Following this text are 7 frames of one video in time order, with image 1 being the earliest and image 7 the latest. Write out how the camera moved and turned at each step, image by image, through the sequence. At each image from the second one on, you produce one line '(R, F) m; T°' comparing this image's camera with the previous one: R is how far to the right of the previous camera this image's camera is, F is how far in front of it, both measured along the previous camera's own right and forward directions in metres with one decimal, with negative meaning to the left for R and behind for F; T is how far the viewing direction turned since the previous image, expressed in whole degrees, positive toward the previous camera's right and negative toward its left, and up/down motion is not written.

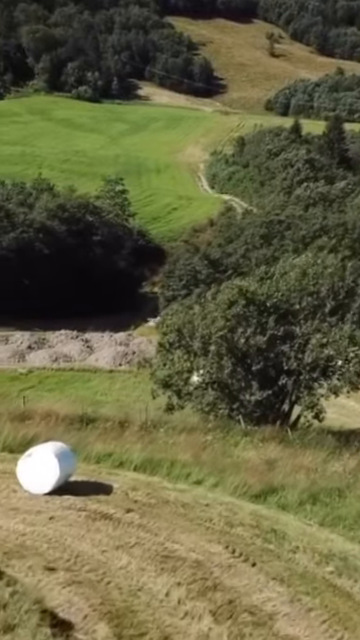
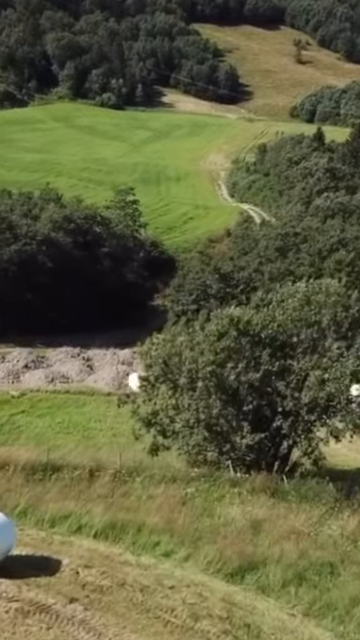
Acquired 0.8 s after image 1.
(+1.0, +3.1) m; -1°
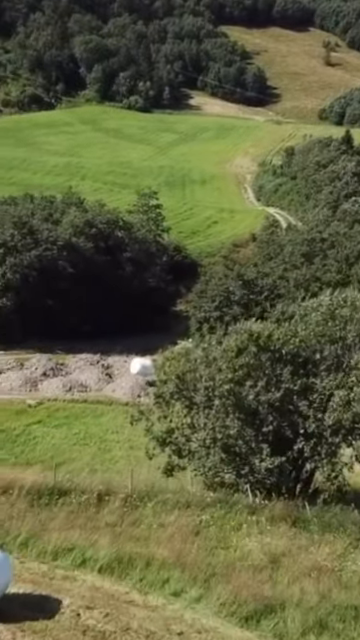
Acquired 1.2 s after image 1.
(+0.2, +1.4) m; -1°
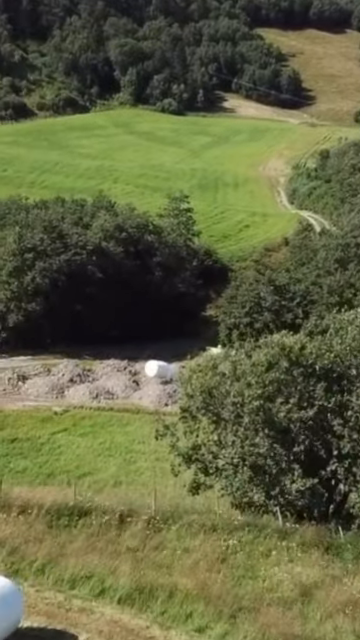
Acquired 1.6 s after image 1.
(+0.1, +1.1) m; -2°
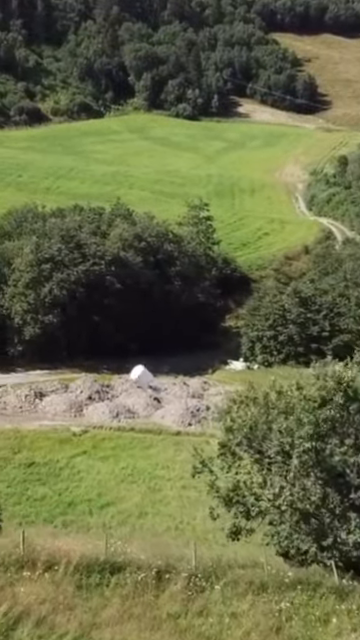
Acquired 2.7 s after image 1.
(-0.5, +2.3) m; -1°
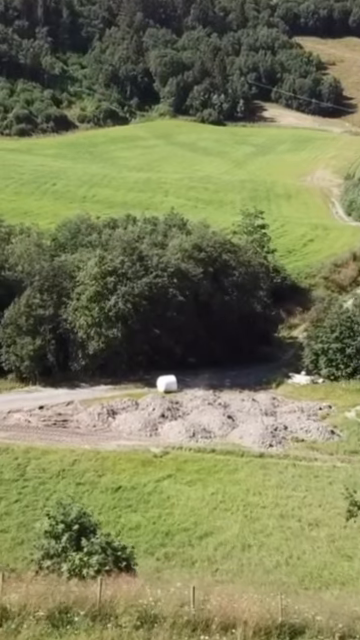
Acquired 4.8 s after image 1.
(-2.4, +1.6) m; -1°
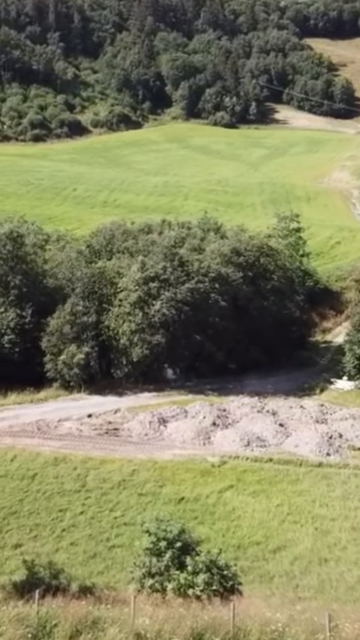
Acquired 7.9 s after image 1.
(-1.8, +0.7) m; -1°
